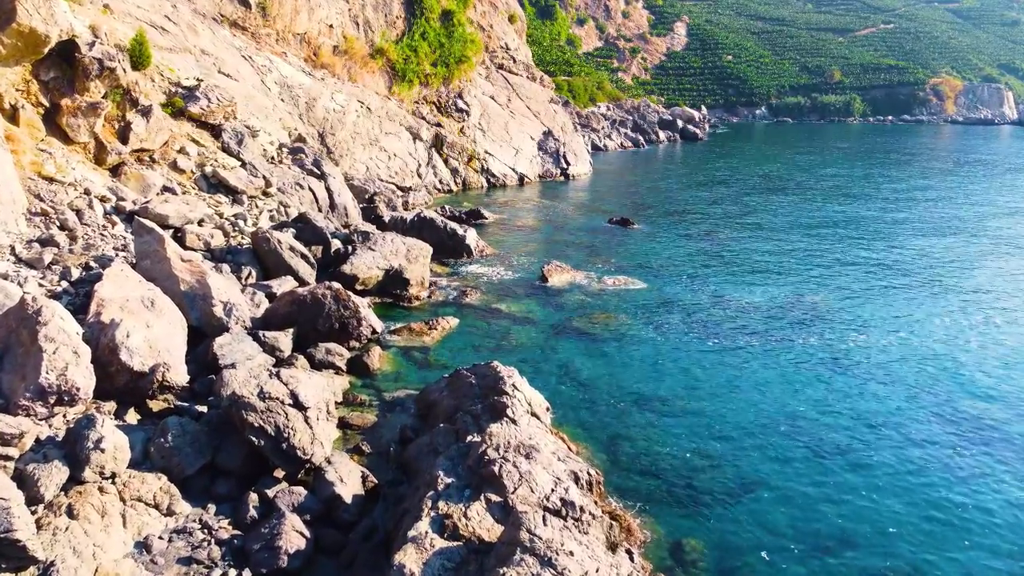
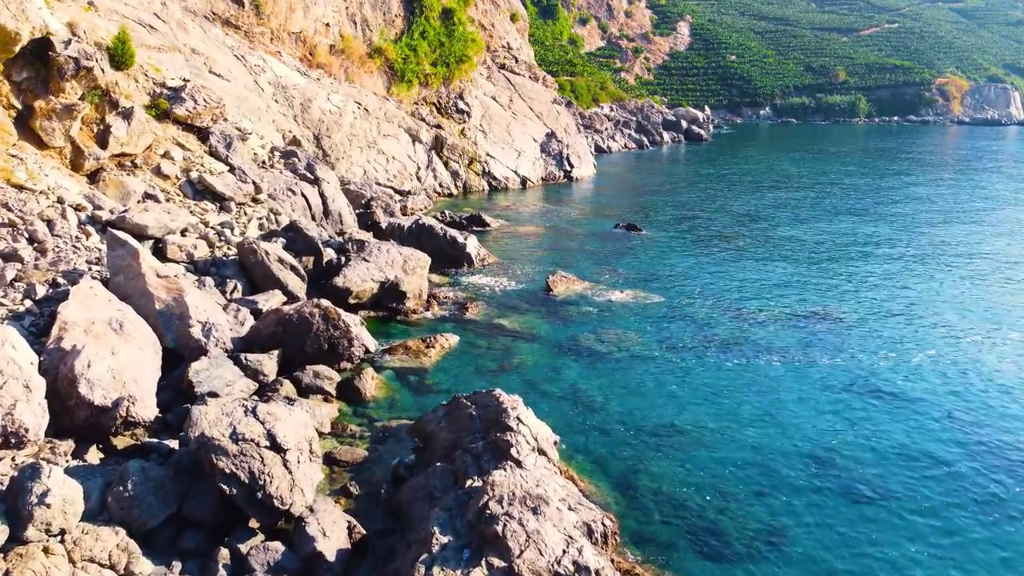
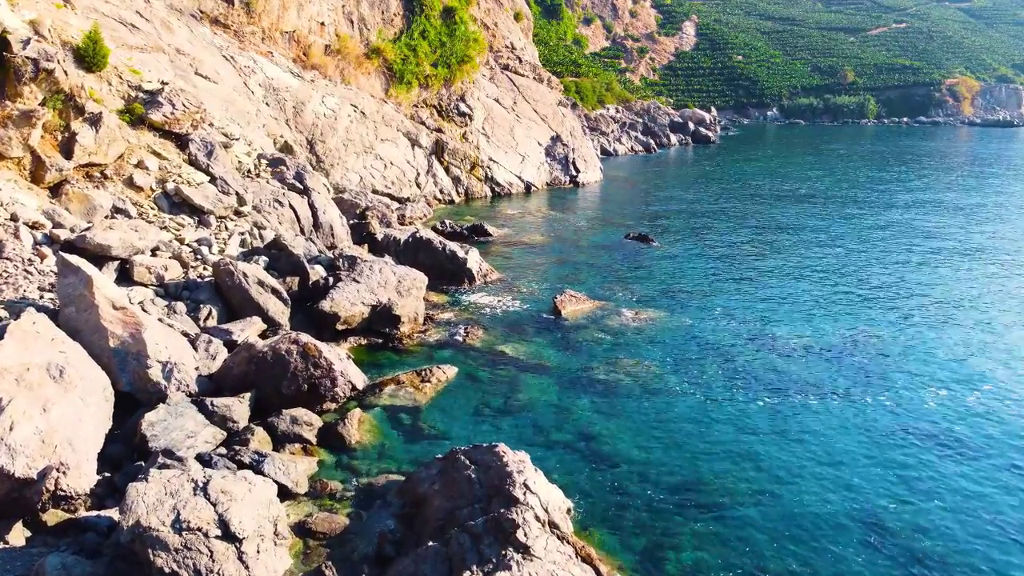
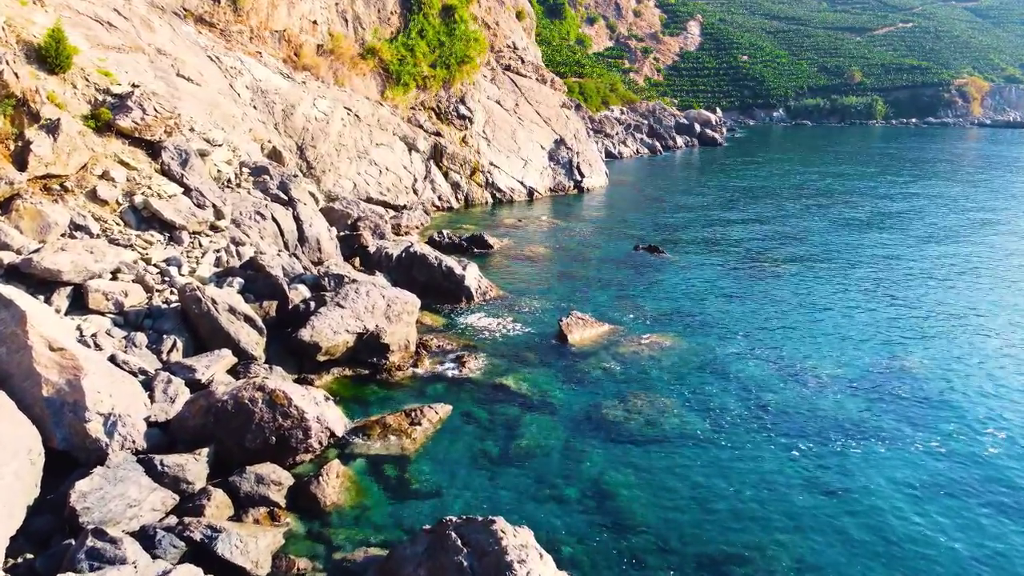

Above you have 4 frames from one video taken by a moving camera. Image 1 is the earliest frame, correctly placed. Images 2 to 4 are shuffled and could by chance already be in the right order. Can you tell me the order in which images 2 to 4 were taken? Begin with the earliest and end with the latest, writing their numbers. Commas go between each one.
2, 3, 4
